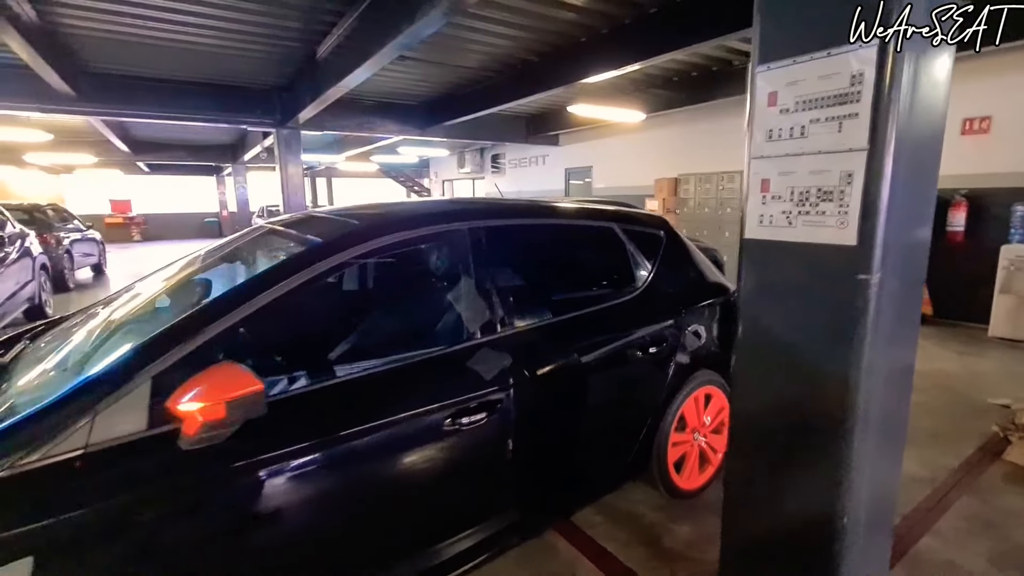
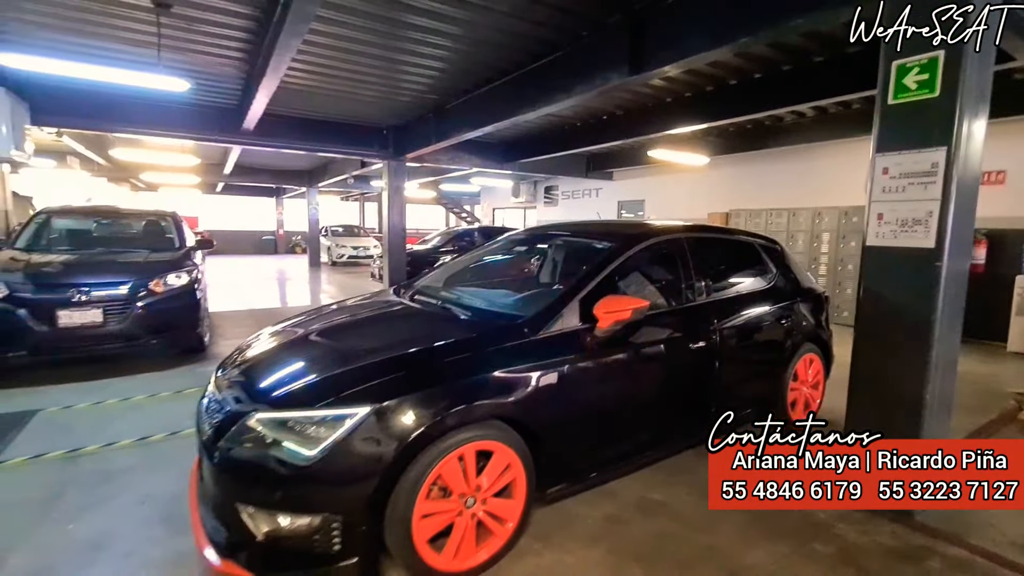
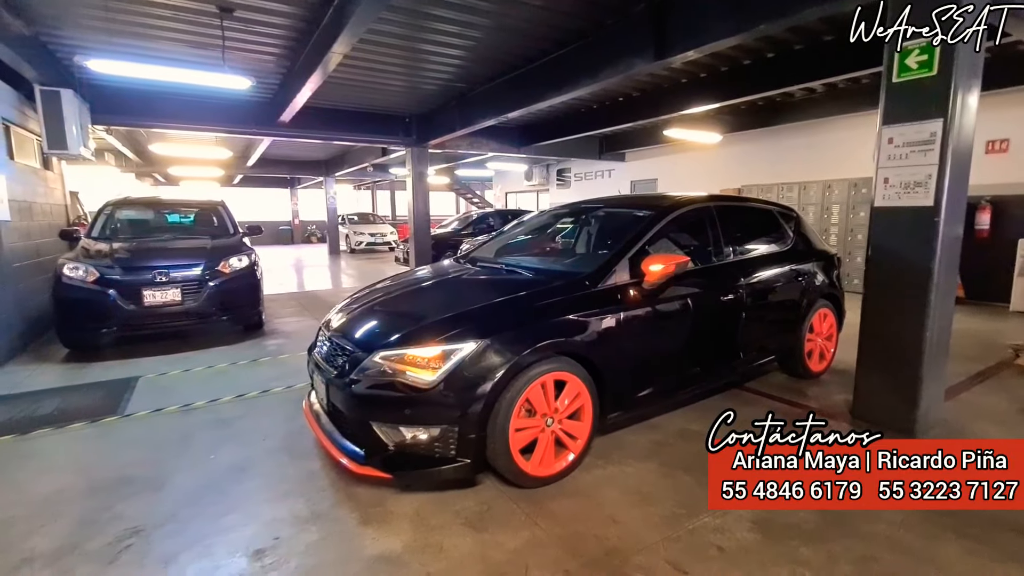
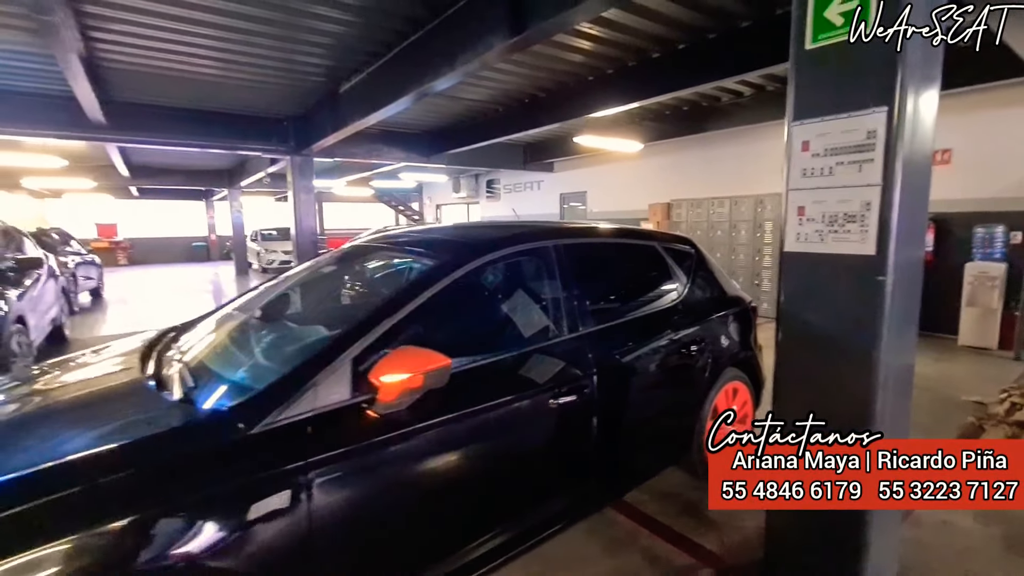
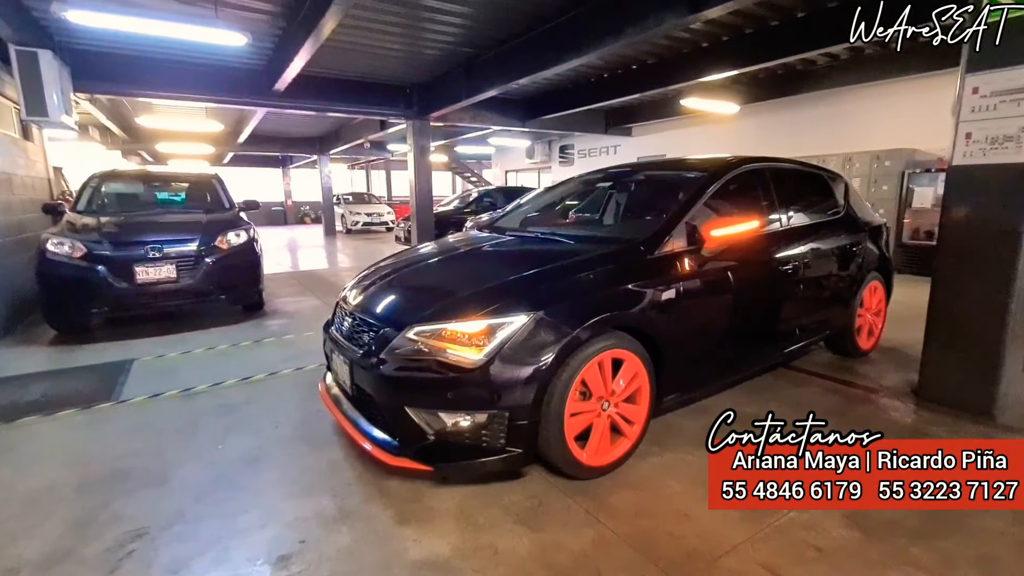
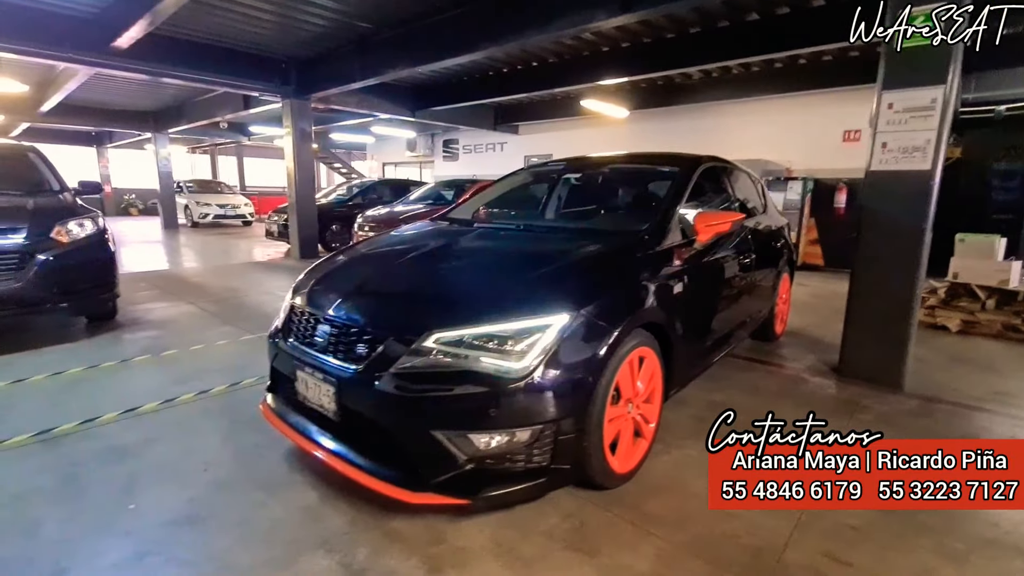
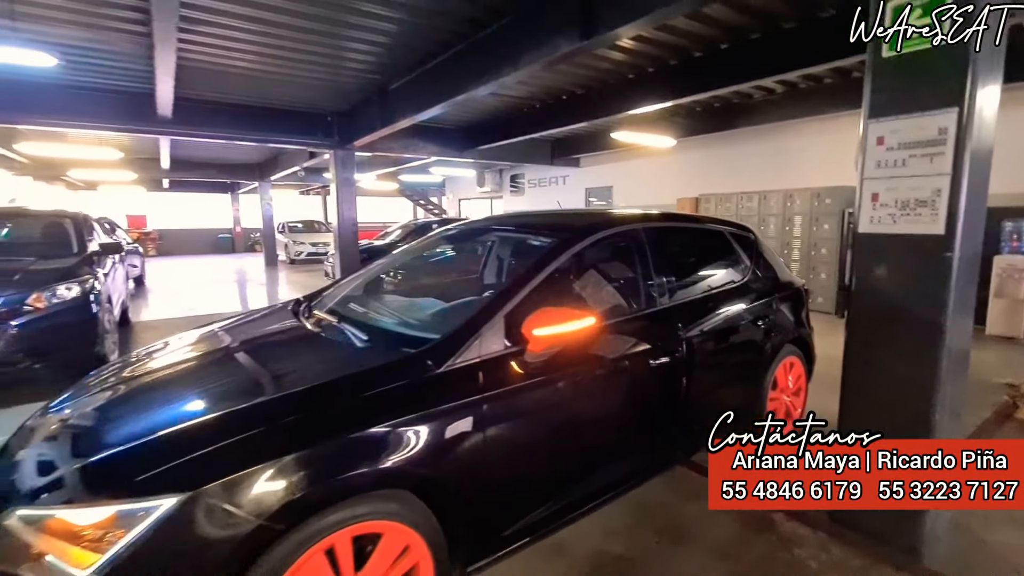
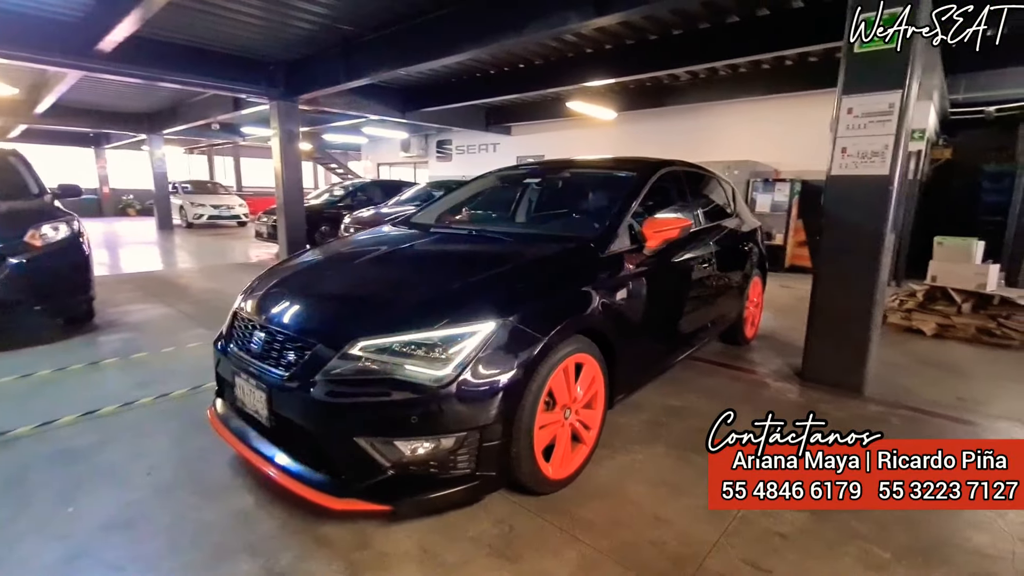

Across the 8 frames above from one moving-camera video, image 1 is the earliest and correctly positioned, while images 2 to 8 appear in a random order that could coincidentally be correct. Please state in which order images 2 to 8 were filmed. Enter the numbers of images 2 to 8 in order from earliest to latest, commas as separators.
4, 7, 2, 3, 5, 8, 6
